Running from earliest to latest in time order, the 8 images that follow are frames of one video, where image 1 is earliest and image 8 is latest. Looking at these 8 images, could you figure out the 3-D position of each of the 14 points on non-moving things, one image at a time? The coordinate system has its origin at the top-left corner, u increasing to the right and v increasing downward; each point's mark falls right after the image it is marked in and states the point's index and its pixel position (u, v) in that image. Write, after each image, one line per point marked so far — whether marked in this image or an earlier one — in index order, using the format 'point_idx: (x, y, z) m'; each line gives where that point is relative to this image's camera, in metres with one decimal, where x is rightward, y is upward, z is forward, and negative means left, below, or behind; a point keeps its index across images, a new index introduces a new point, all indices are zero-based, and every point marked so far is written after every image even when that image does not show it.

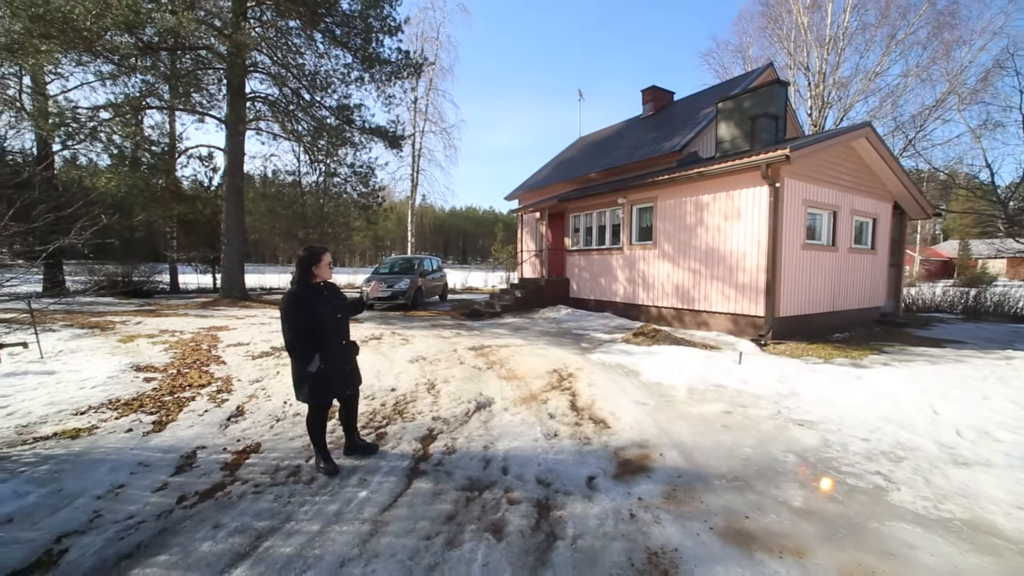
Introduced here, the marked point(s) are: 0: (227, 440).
0: (-2.7, -1.4, +4.0) m
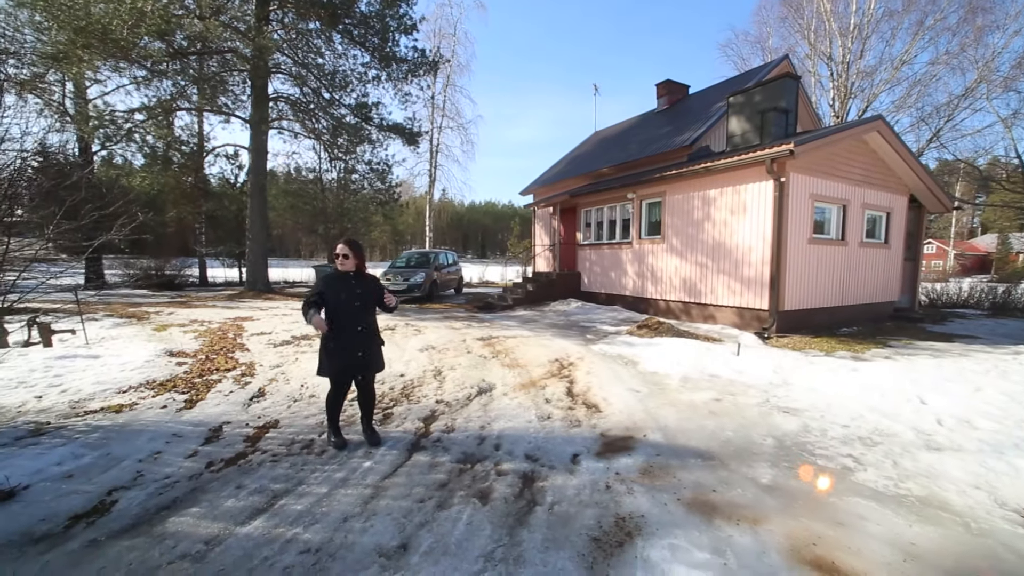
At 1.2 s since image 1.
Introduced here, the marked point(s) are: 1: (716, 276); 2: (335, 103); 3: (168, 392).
0: (-2.8, -1.3, +4.4) m
1: (+4.4, +0.3, +9.1) m
2: (-6.0, +6.4, +14.6) m
3: (-4.1, -1.2, +5.0) m
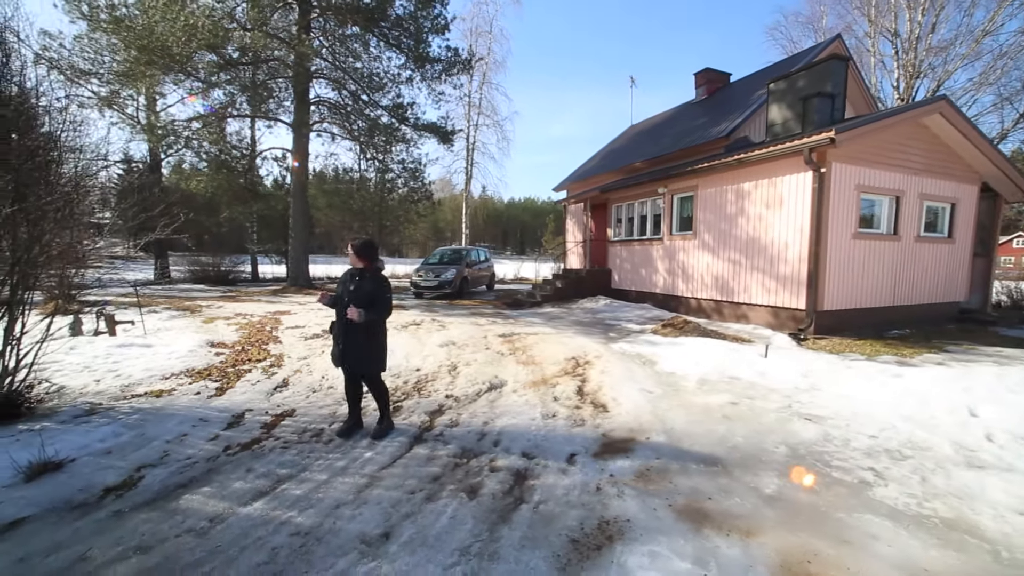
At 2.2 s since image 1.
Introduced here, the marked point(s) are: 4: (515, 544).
0: (-2.7, -1.3, +4.7) m
1: (+4.9, +0.3, +8.7) m
2: (-4.9, +6.6, +15.1) m
3: (-4.0, -1.2, +5.4) m
4: (0.0, -1.6, +2.5) m
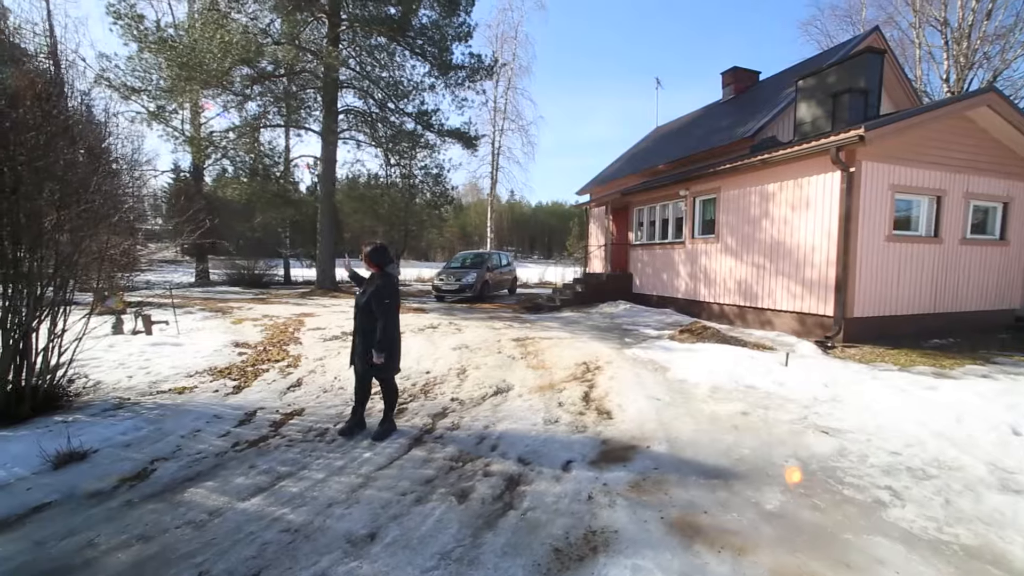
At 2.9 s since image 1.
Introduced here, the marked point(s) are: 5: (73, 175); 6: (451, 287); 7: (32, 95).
0: (-2.7, -1.3, +4.8) m
1: (+5.2, +0.2, +8.3) m
2: (-4.1, +6.5, +15.4) m
3: (-3.9, -1.2, +5.7) m
4: (-0.1, -1.6, +2.5) m
5: (-4.3, +1.2, +4.3) m
6: (-2.2, 0.0, +14.8) m
7: (-4.4, +1.9, +4.1) m
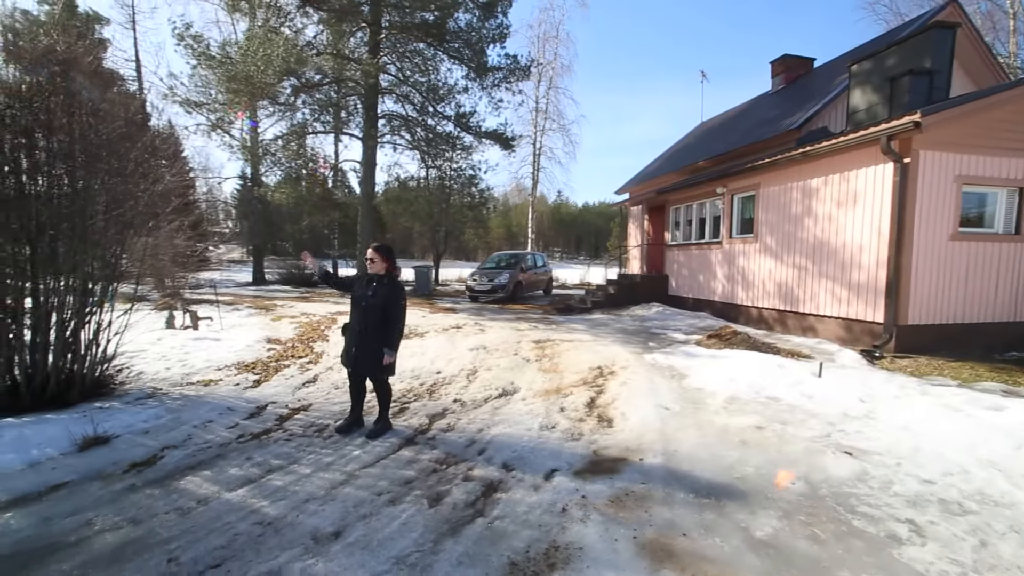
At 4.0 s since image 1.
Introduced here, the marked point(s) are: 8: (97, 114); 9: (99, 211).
0: (-2.6, -1.3, +5.0) m
1: (+5.6, +0.1, +7.6) m
2: (-2.9, +6.5, +15.7) m
3: (-3.8, -1.2, +6.0) m
4: (-0.4, -1.6, +2.4) m
5: (-4.4, +1.2, +4.7) m
6: (-1.0, 0.0, +14.9) m
7: (-4.5, +1.9, +4.5) m
8: (-4.5, +1.9, +4.5) m
9: (-4.5, +0.9, +4.7) m
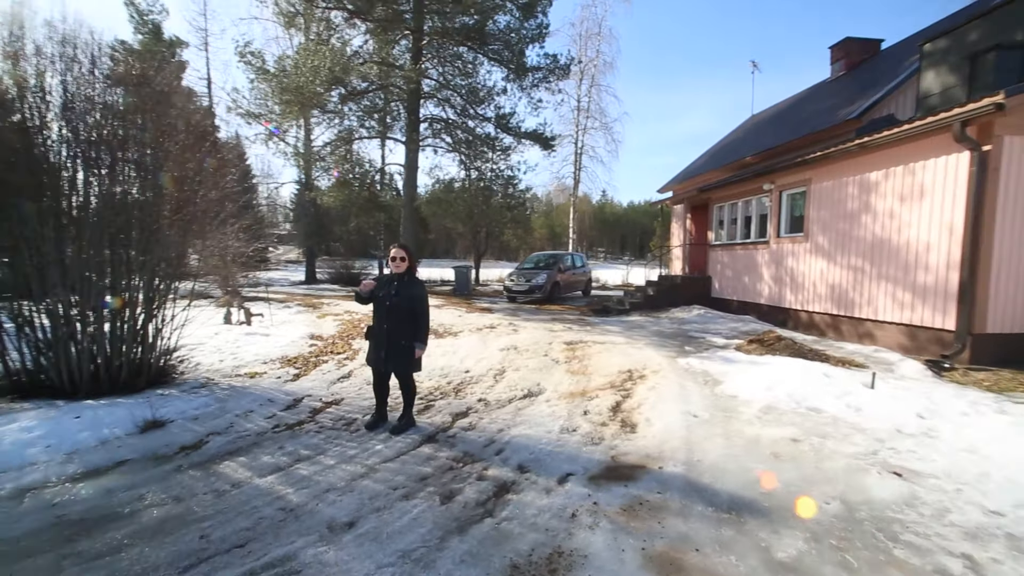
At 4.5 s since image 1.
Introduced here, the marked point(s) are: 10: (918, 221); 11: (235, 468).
0: (-2.3, -1.3, +5.3) m
1: (+6.1, +0.1, +7.0) m
2: (-1.4, +6.5, +15.9) m
3: (-3.4, -1.2, +6.4) m
4: (-0.3, -1.6, +2.5) m
5: (-4.1, +1.2, +5.1) m
6: (+0.3, 0.0, +14.9) m
7: (-4.2, +1.9, +5.0) m
8: (-4.2, +1.9, +4.9) m
9: (-4.2, +0.9, +5.1) m
10: (+6.2, +1.0, +6.4) m
11: (-2.3, -1.5, +3.6) m
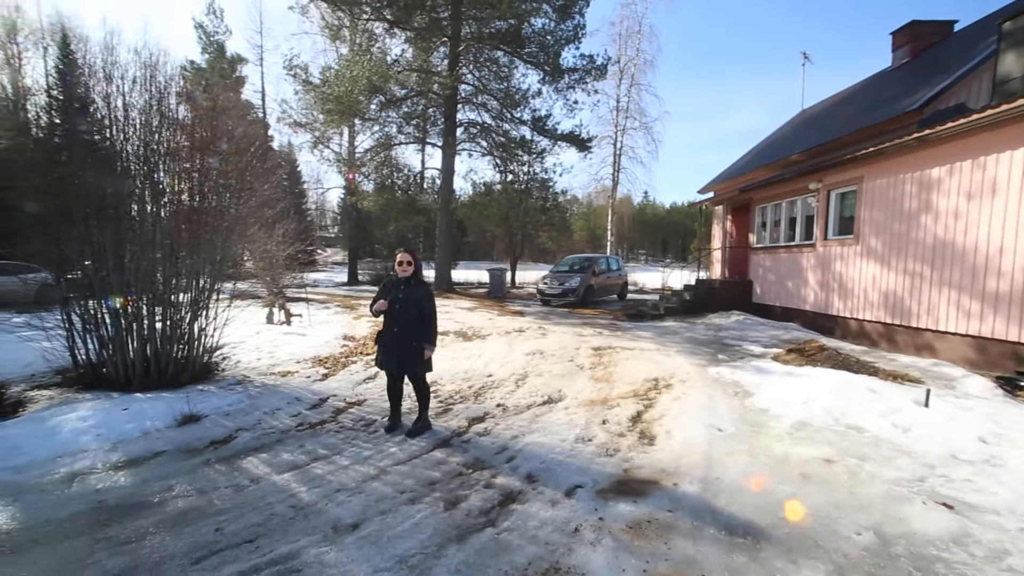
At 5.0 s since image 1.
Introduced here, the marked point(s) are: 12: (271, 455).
0: (-2.1, -1.4, +5.4) m
1: (+6.5, 0.0, +6.4) m
2: (-0.1, +6.4, +16.0) m
3: (-3.0, -1.2, +6.6) m
4: (-0.4, -1.6, +2.5) m
5: (-3.8, +1.2, +5.5) m
6: (+1.4, -0.1, +14.8) m
7: (-3.9, +1.9, +5.3) m
8: (-4.0, +1.8, +5.3) m
9: (-3.9, +0.9, +5.5) m
10: (+6.5, +0.9, +5.8) m
11: (-2.3, -1.6, +3.7) m
12: (-2.2, -1.5, +3.9) m
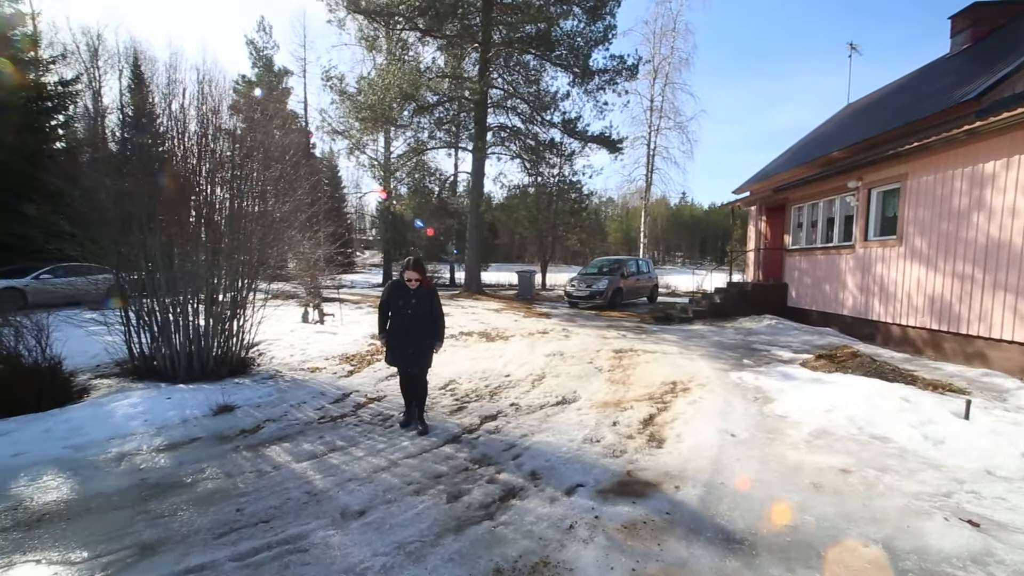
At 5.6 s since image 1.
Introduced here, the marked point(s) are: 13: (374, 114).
0: (-1.9, -1.4, +5.7) m
1: (+6.7, -0.1, +5.9) m
2: (+1.0, +6.3, +16.1) m
3: (-2.7, -1.2, +6.9) m
4: (-0.4, -1.6, +2.6) m
5: (-3.6, +1.2, +5.8) m
6: (+2.4, -0.2, +14.7) m
7: (-3.7, +1.9, +5.7) m
8: (-3.7, +1.9, +5.7) m
9: (-3.7, +0.9, +5.9) m
10: (+6.8, +0.9, +5.3) m
11: (-2.2, -1.6, +4.0) m
12: (-2.1, -1.5, +4.1) m
13: (-4.9, +6.3, +15.0) m
